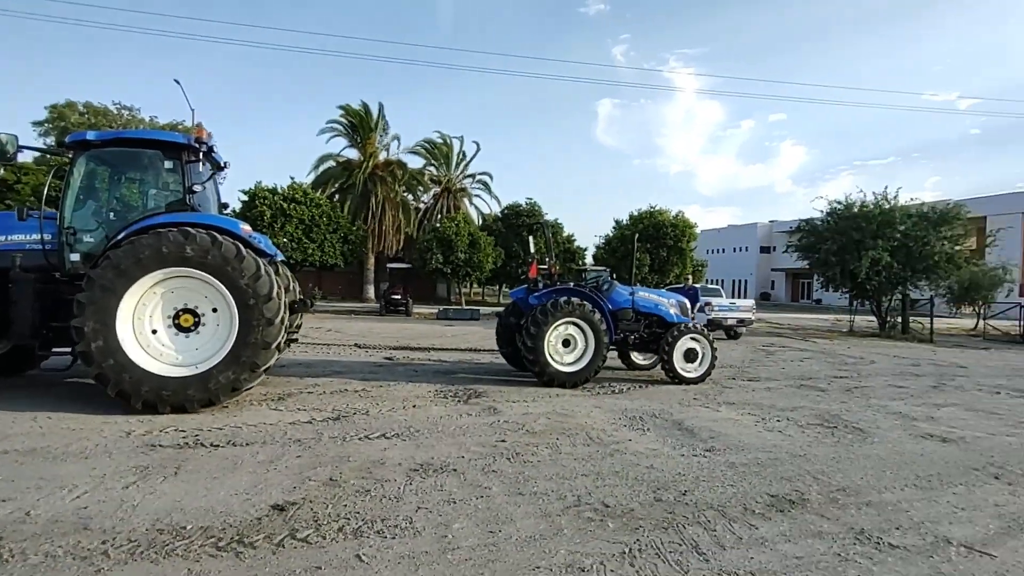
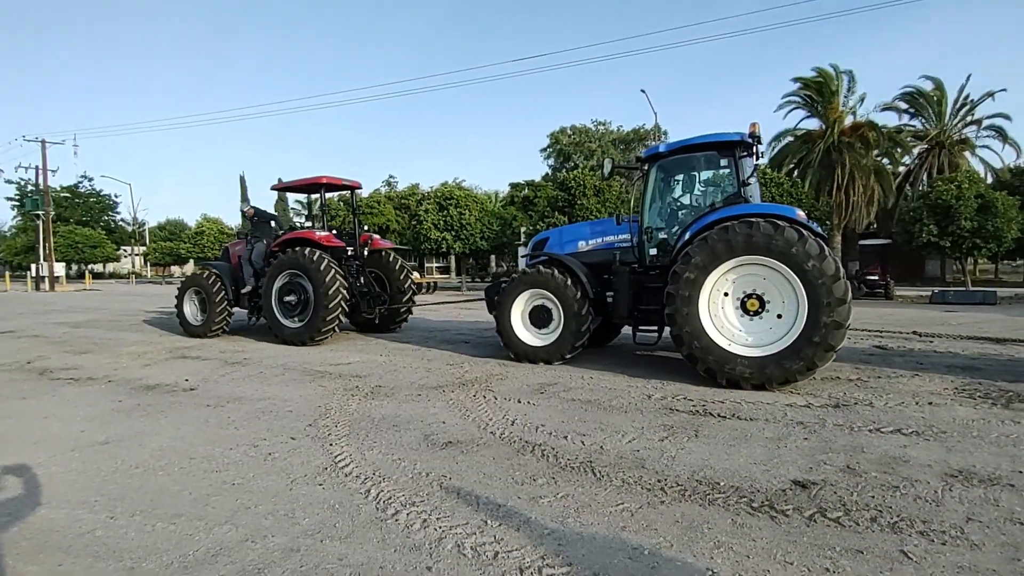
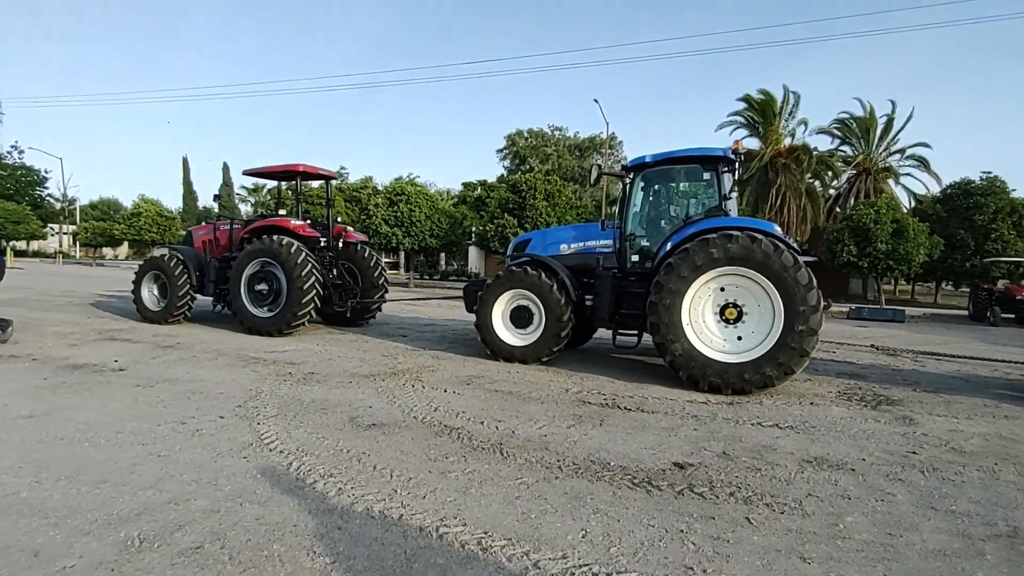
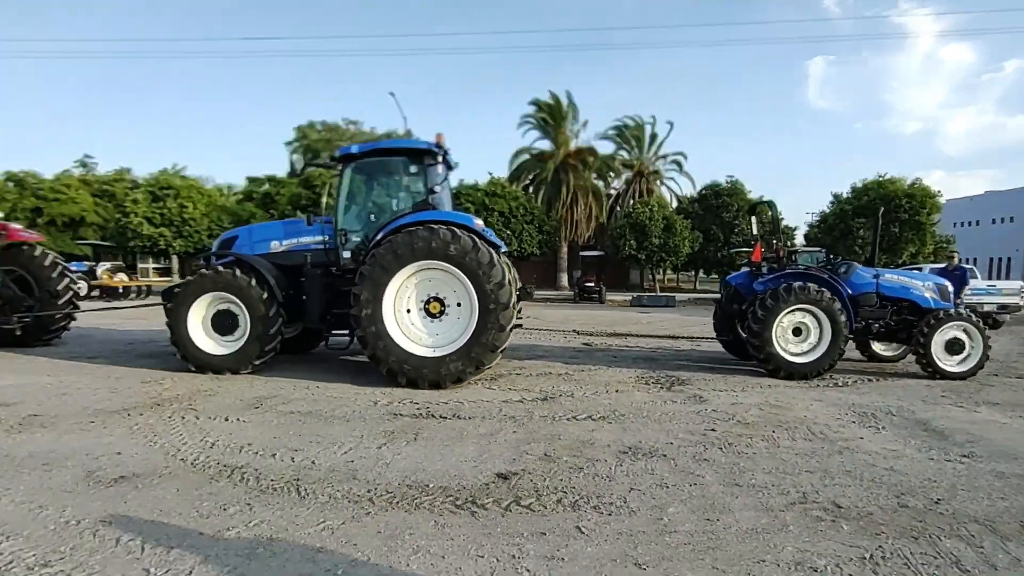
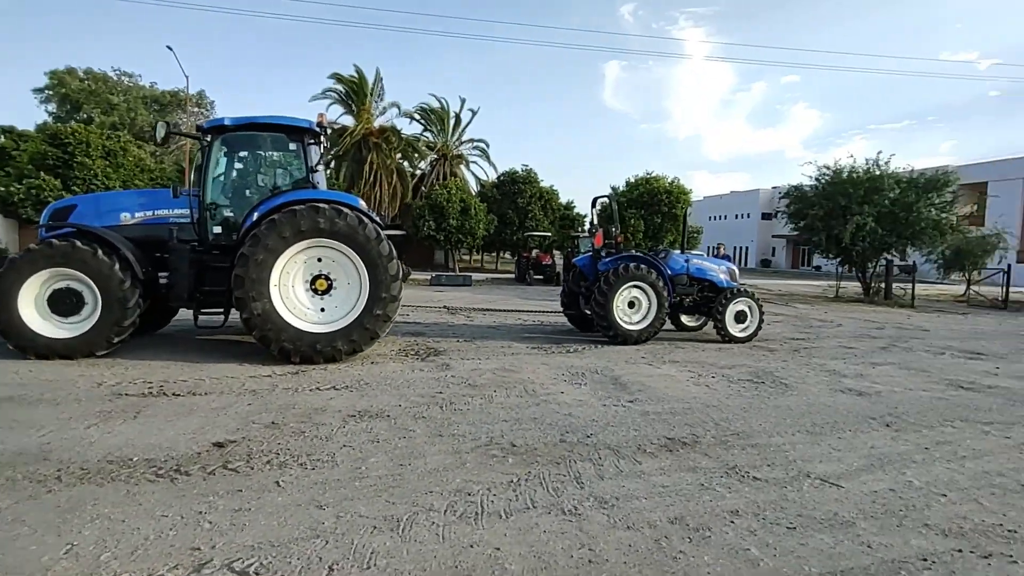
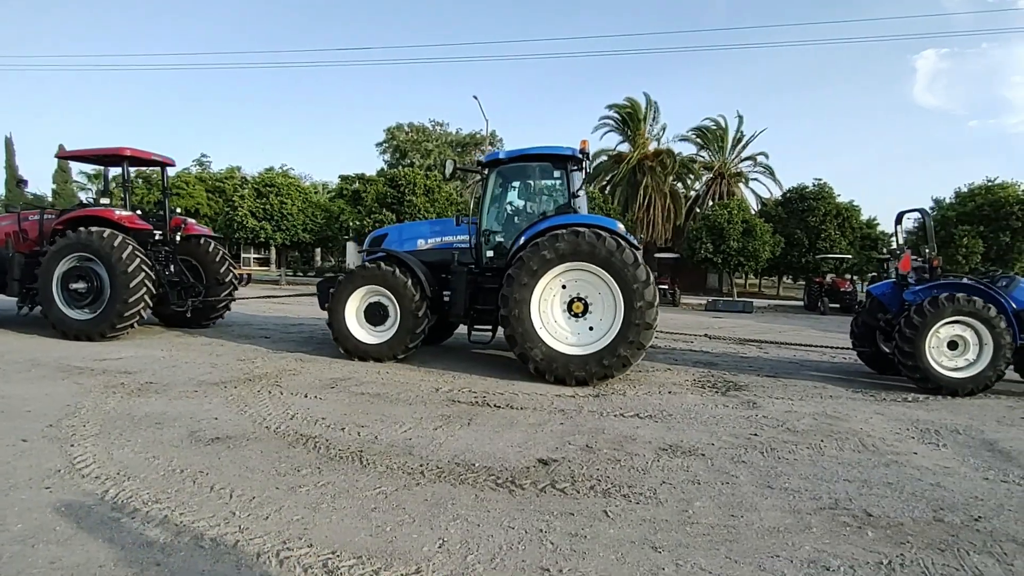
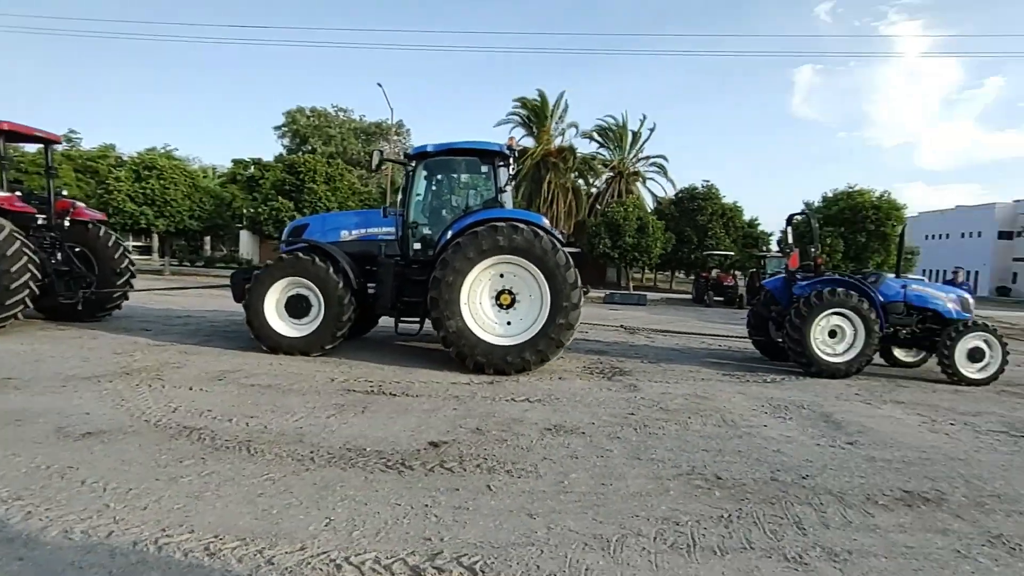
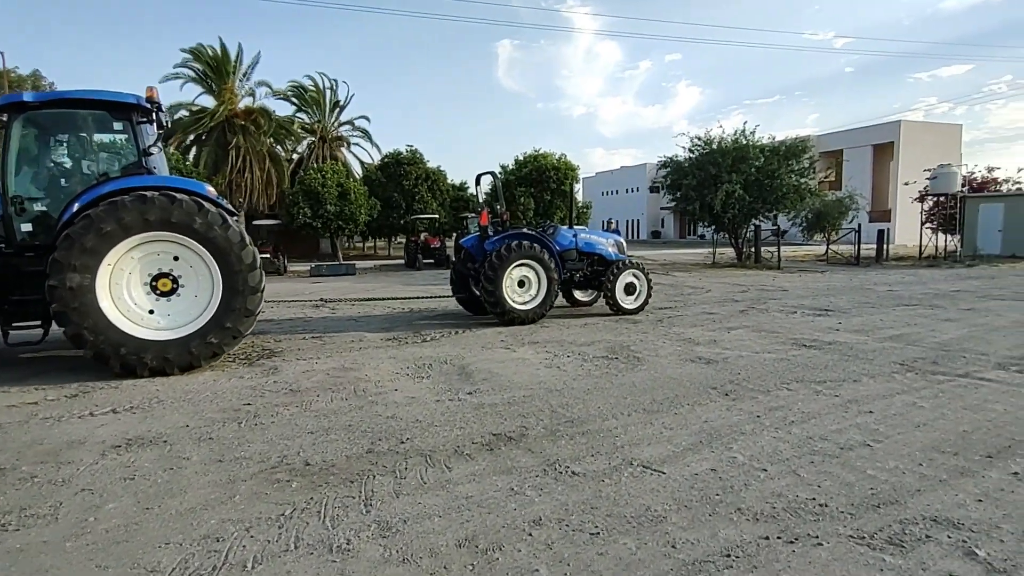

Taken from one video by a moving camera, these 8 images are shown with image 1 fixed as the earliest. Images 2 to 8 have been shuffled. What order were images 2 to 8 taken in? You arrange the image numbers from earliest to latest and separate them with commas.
4, 2, 6, 3, 7, 5, 8
